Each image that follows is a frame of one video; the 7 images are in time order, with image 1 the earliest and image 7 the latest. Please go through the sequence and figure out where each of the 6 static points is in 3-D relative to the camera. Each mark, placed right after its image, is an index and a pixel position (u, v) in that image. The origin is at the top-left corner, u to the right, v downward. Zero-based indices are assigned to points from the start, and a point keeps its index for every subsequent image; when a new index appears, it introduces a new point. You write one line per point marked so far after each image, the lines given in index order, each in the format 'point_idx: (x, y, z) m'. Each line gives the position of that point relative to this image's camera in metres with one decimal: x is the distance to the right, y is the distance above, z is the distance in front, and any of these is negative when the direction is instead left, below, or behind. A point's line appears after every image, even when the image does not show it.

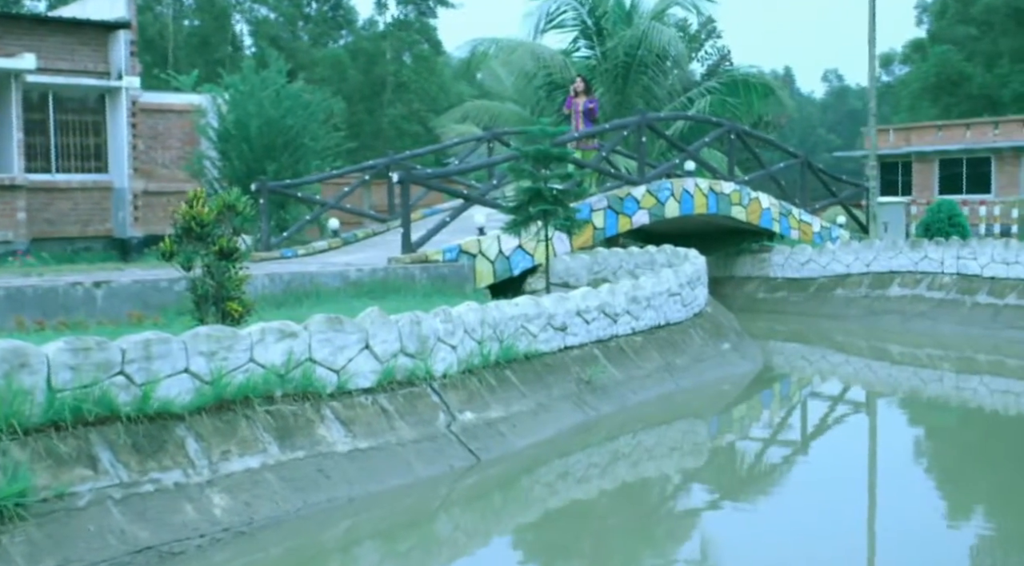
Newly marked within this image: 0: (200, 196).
0: (-2.1, +0.6, +7.8) m
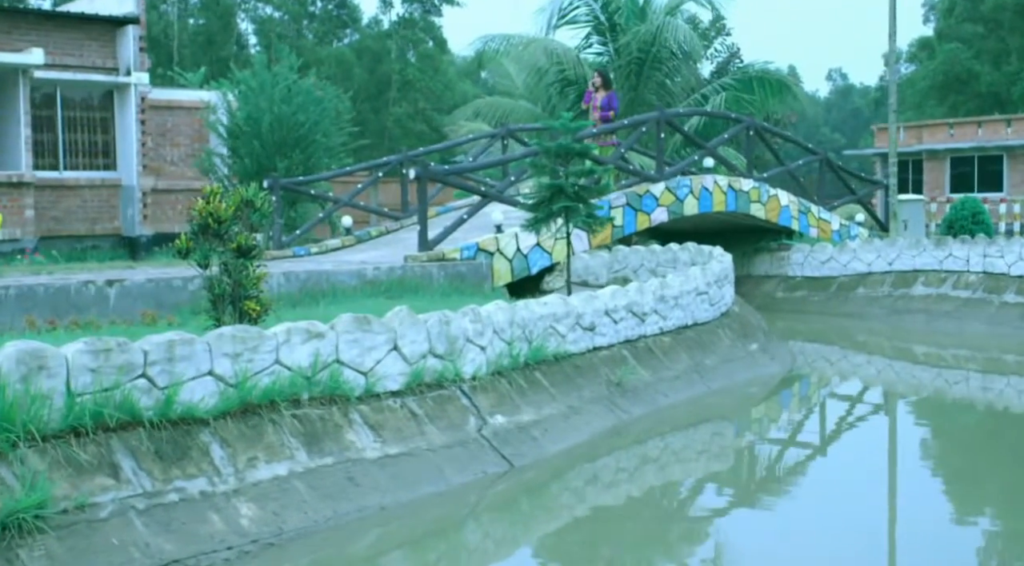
0: (-1.9, +0.6, +7.5) m
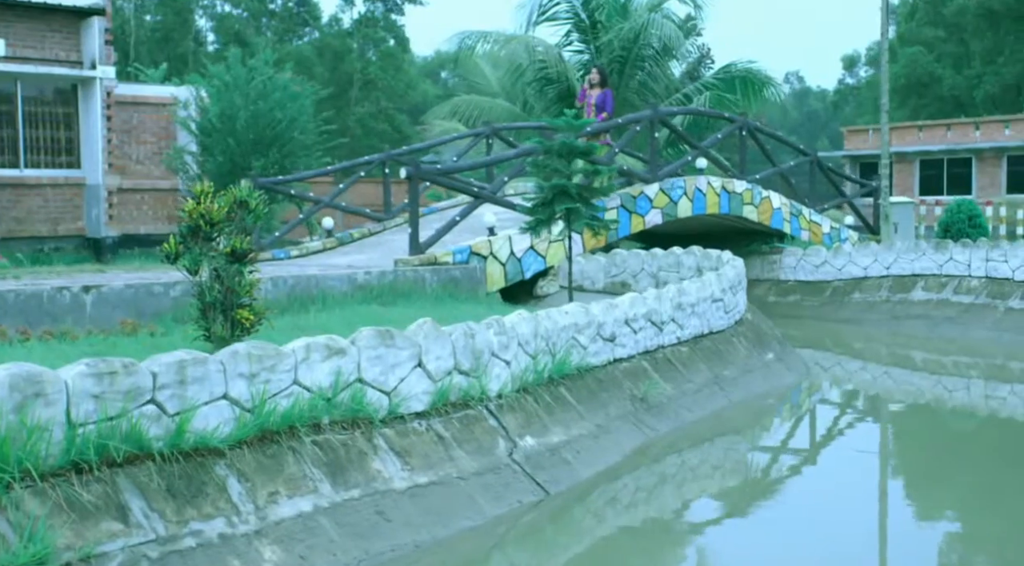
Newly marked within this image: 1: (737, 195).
0: (-1.7, +0.5, +6.8) m
1: (+2.9, +1.1, +15.6) m
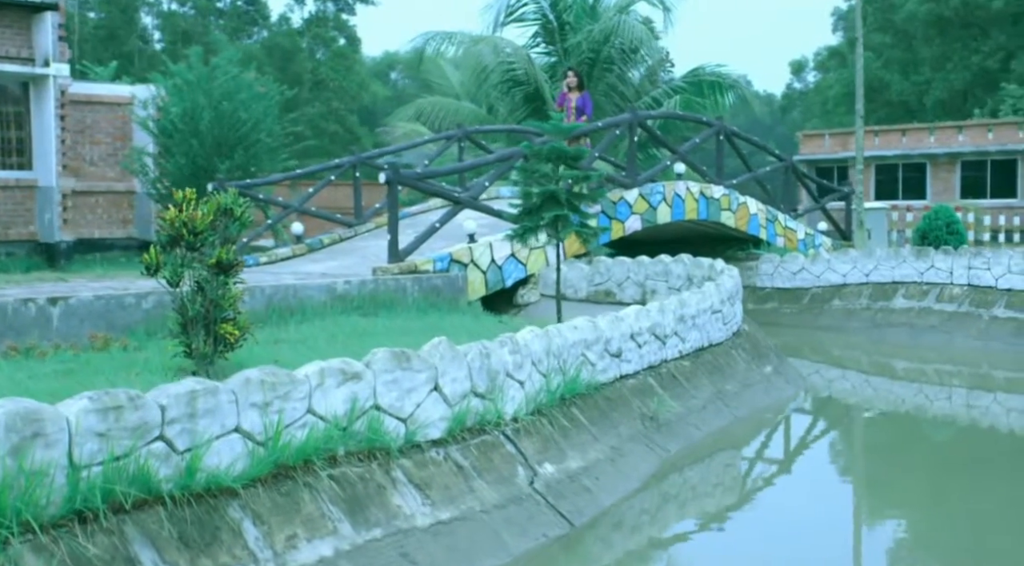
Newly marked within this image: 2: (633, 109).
0: (-1.7, +0.5, +6.3) m
1: (+2.6, +1.1, +15.3) m
2: (+1.4, +2.0, +13.8) m
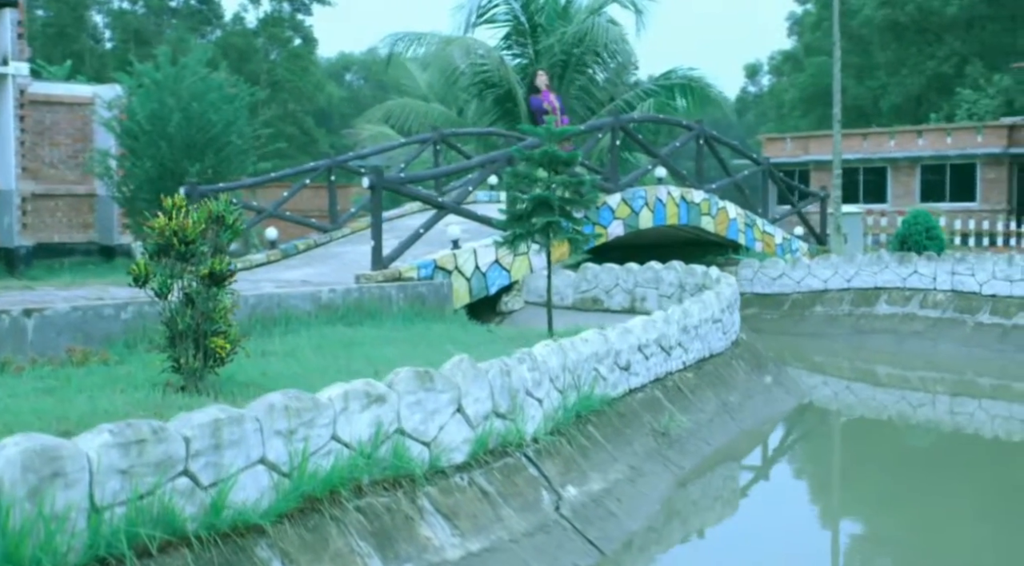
0: (-1.6, +0.4, +6.0) m
1: (+2.3, +1.0, +15.1) m
2: (+1.2, +1.9, +13.6) m
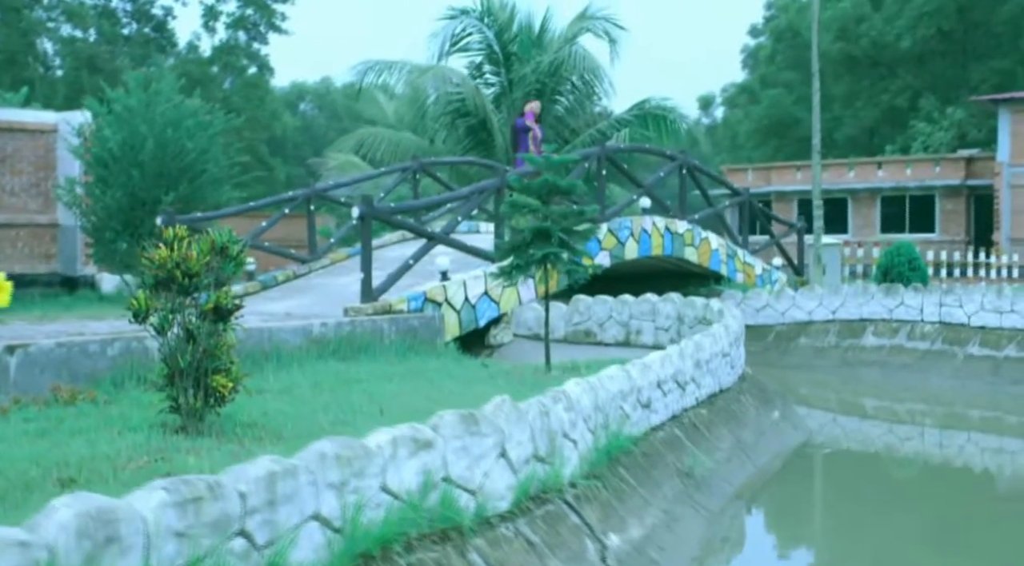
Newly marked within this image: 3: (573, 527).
0: (-1.5, +0.2, +5.6) m
1: (+2.1, +0.6, +14.9) m
2: (+1.0, +1.6, +13.4) m
3: (+0.3, -1.0, +5.0) m
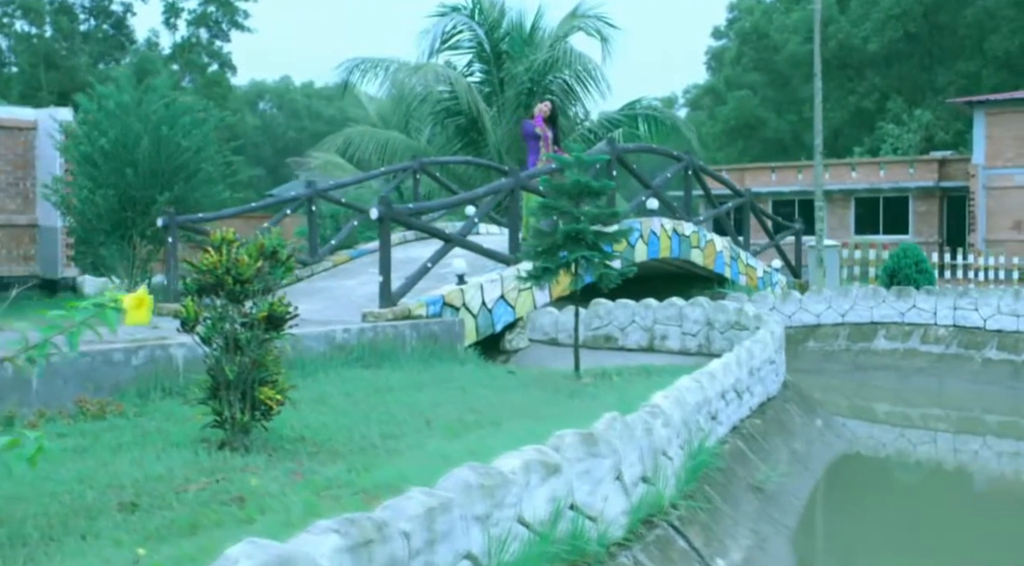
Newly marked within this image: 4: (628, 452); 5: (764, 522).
0: (-1.1, +0.2, +5.2) m
1: (+2.1, +0.6, +14.6) m
2: (+1.1, +1.5, +13.0) m
3: (+0.7, -1.0, +4.7) m
4: (+0.4, -0.6, +4.5) m
5: (+1.3, -1.2, +6.2) m
